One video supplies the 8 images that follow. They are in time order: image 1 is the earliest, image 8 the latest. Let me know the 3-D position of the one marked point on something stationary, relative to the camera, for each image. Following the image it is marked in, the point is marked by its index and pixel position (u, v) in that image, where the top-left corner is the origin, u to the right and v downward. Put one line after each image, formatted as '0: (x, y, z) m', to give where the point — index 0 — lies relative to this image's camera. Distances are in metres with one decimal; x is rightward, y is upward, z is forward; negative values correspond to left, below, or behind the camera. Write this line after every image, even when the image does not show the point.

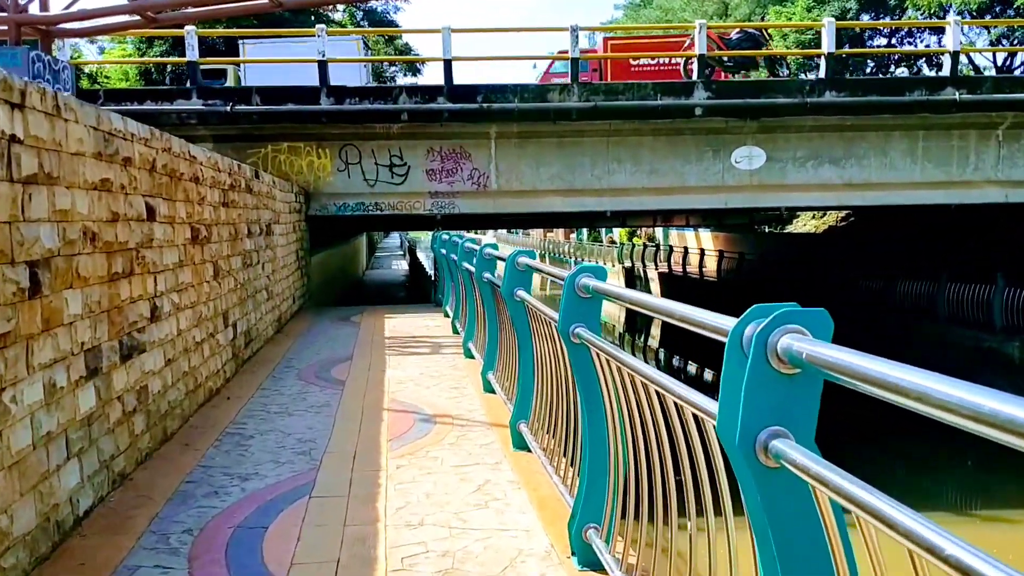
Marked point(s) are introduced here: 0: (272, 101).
0: (-3.1, +2.4, +13.0) m
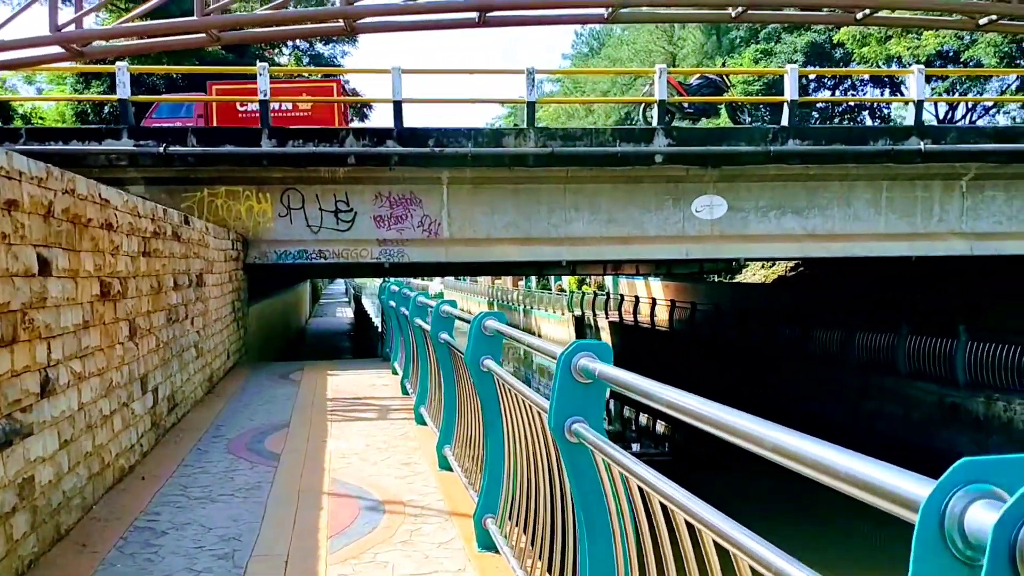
0: (-3.7, +1.8, +12.2) m
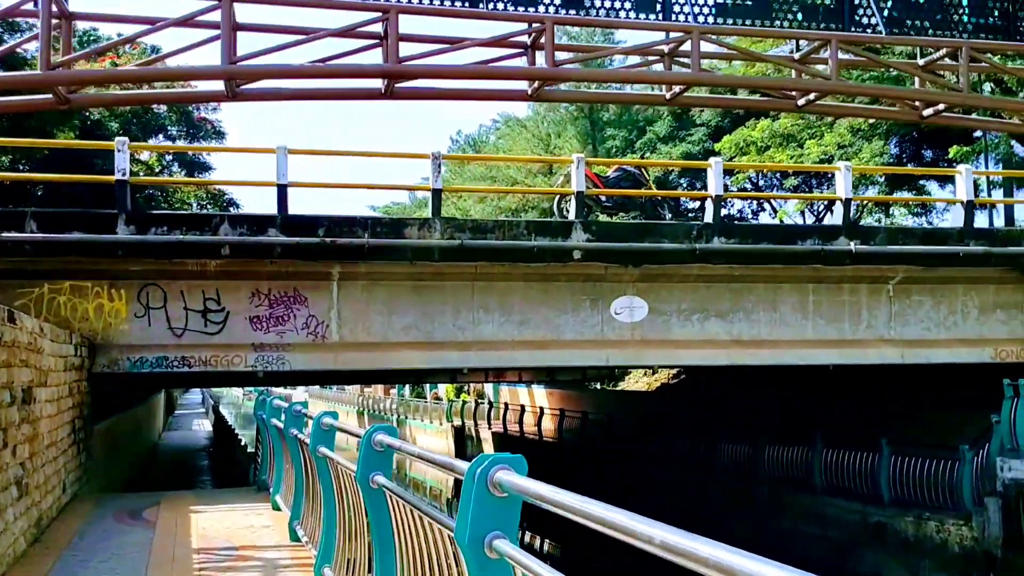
0: (-4.7, +0.6, +10.2) m
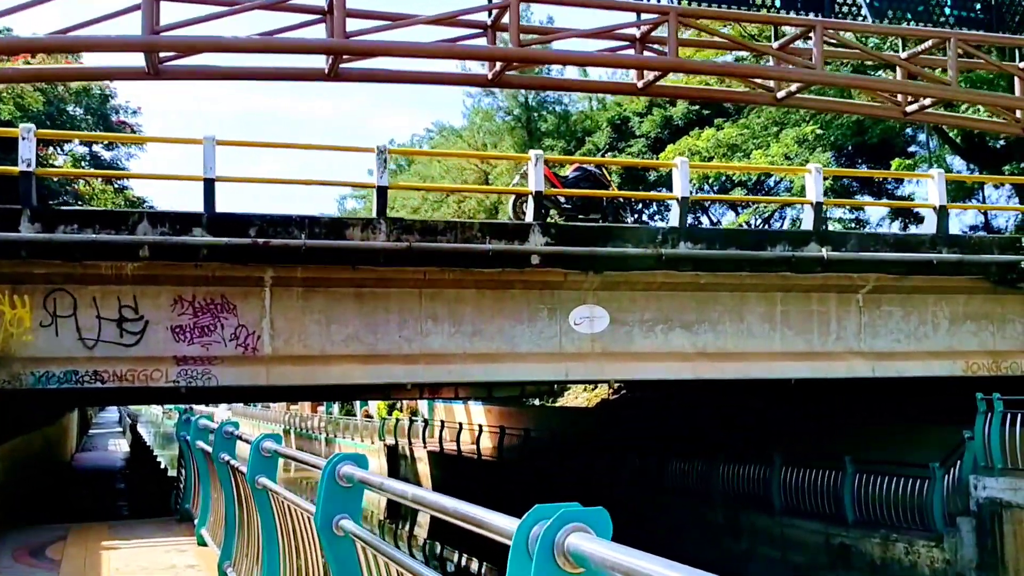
0: (-5.1, +0.6, +8.9) m
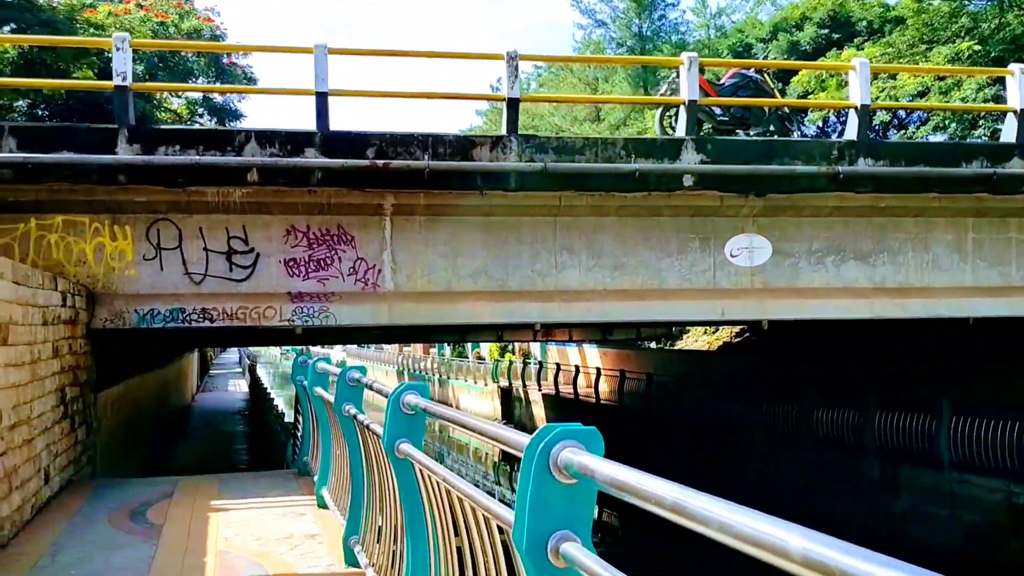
0: (-3.9, +1.1, +8.1) m
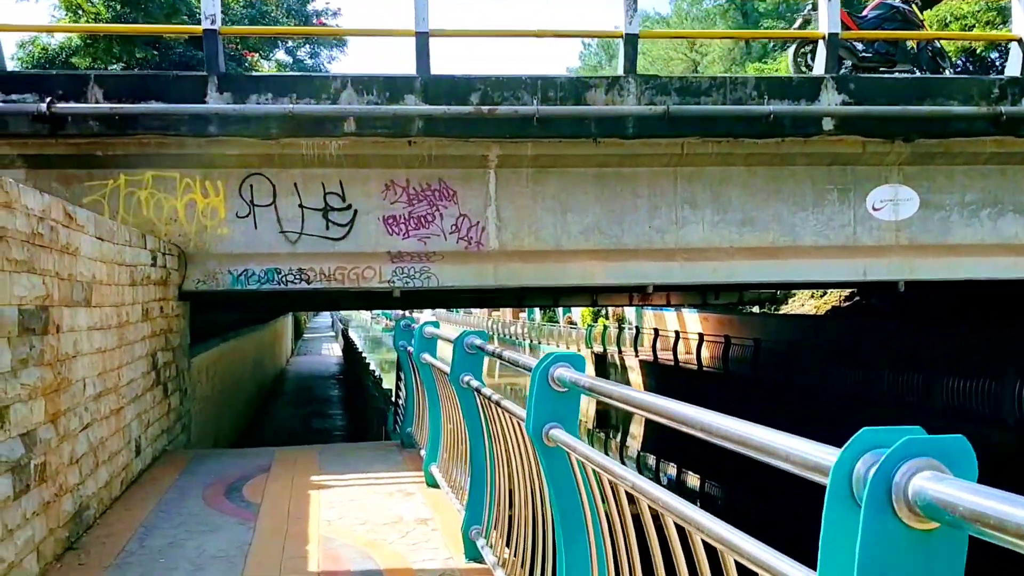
0: (-3.0, +1.4, +7.6) m
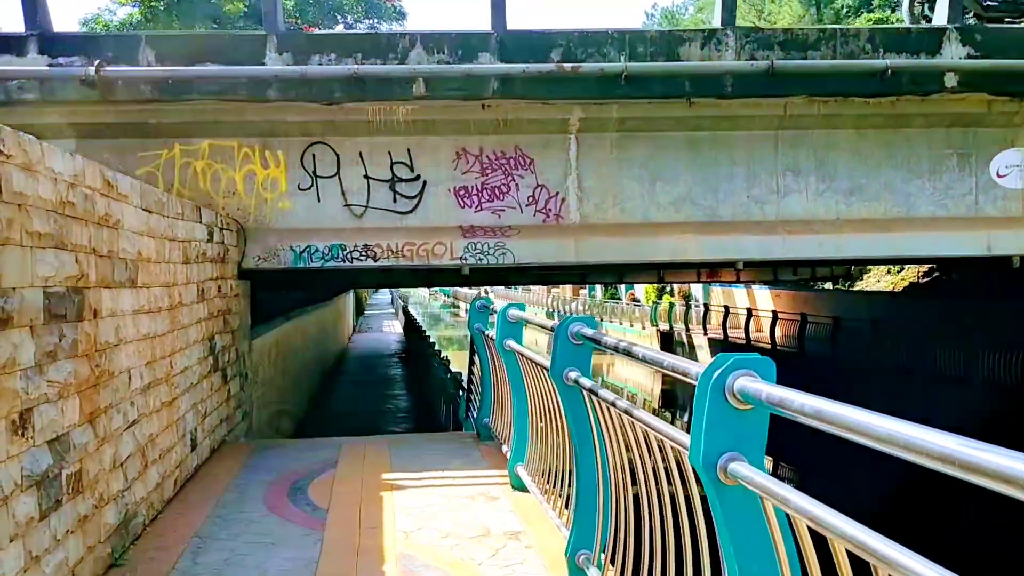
0: (-2.4, +1.6, +7.0) m
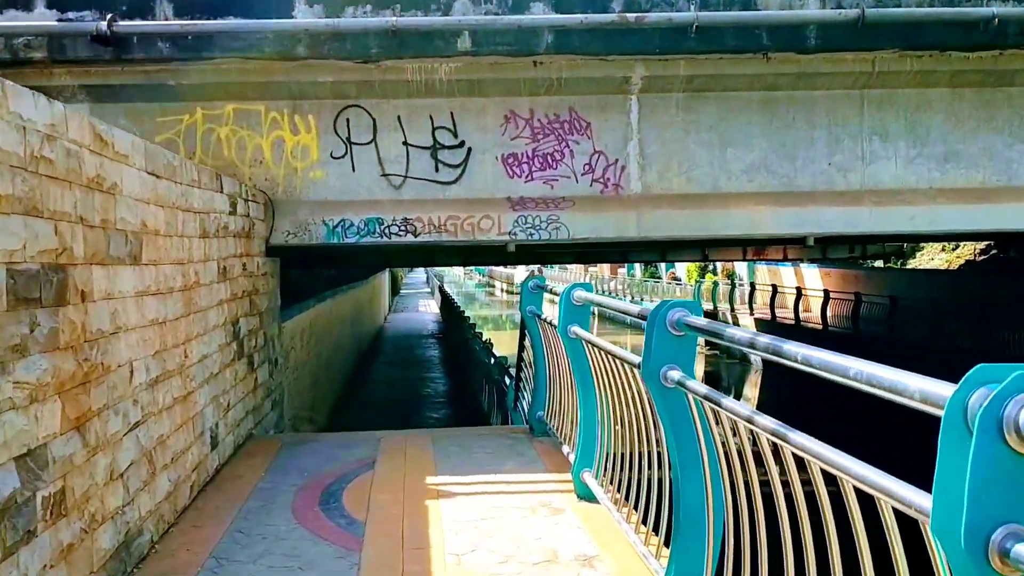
0: (-2.0, +1.7, +6.4) m
